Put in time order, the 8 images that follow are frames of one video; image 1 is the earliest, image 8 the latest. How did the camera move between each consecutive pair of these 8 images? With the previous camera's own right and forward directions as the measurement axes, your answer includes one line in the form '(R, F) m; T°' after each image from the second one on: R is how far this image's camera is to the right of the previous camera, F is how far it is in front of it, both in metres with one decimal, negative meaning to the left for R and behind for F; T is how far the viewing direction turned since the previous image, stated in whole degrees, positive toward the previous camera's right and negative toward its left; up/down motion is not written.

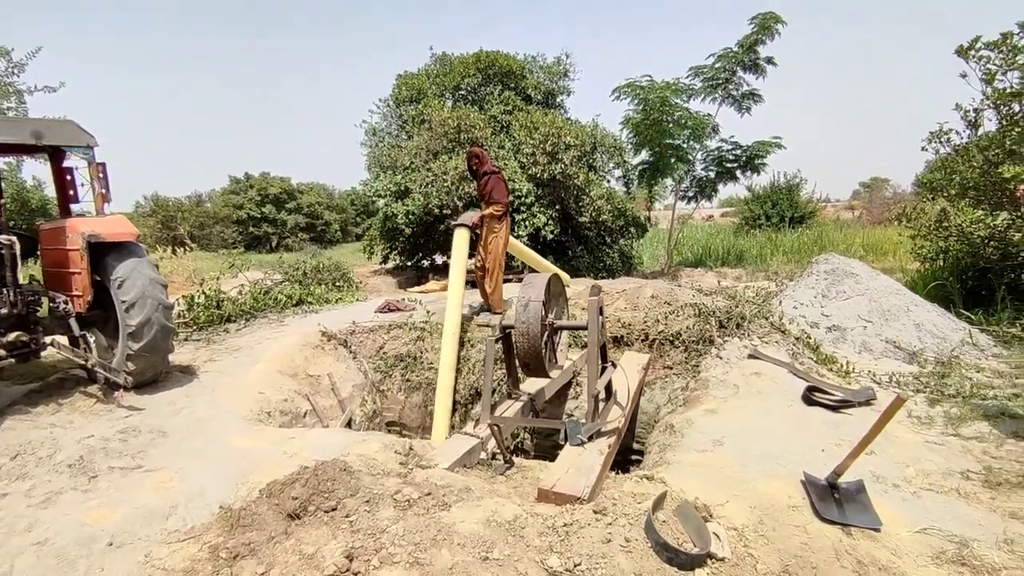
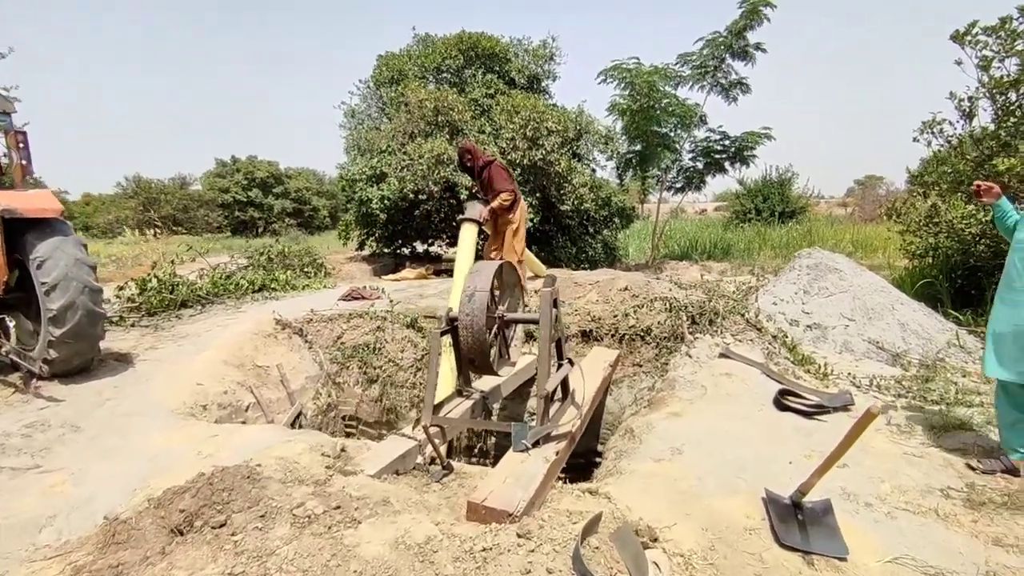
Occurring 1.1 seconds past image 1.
(+0.3, +0.4) m; +1°
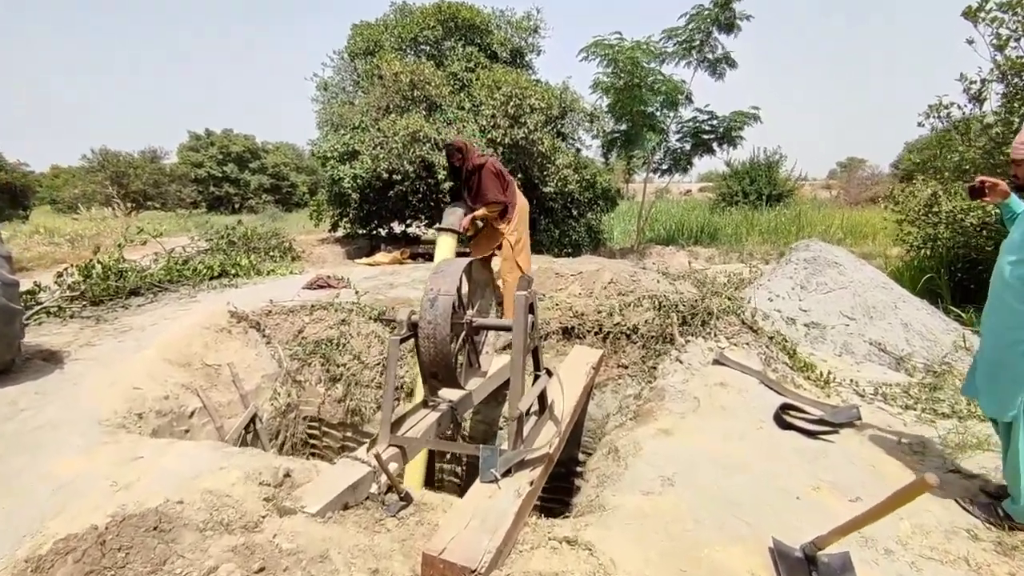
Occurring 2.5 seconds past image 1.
(+0.1, +0.5) m; +2°
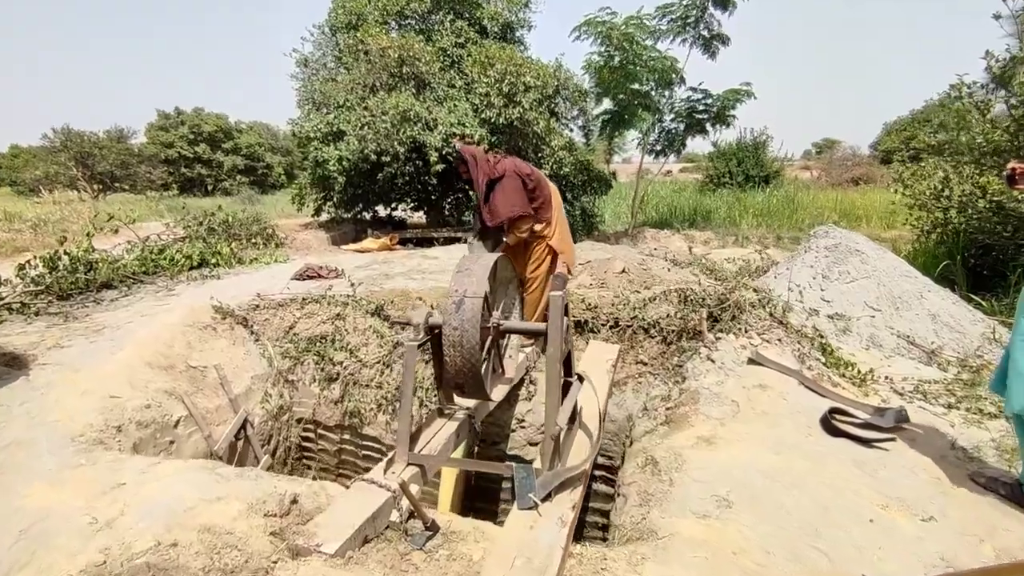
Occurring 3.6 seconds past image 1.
(-0.3, +0.4) m; +2°
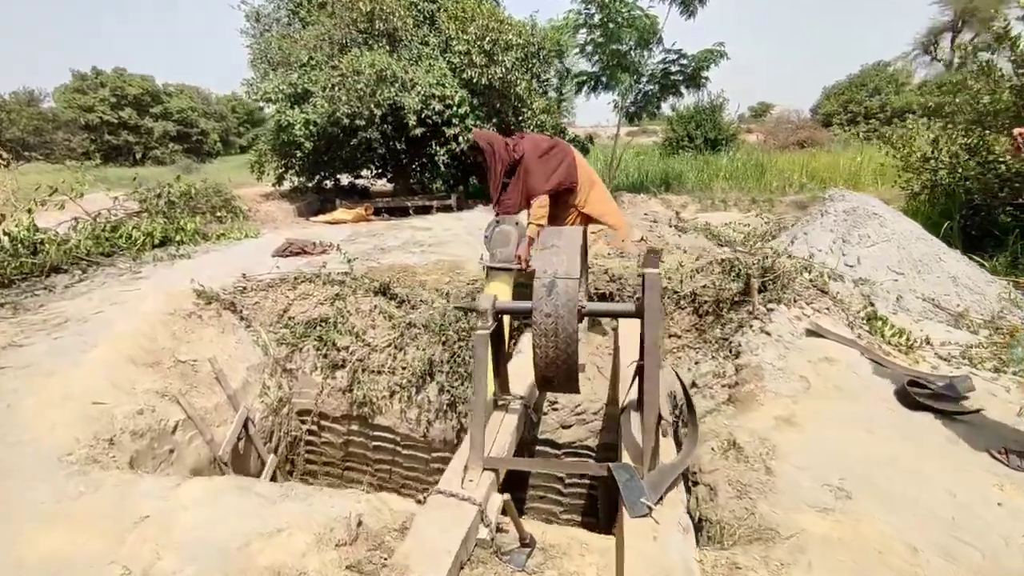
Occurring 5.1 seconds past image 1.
(-0.7, +0.4) m; +5°
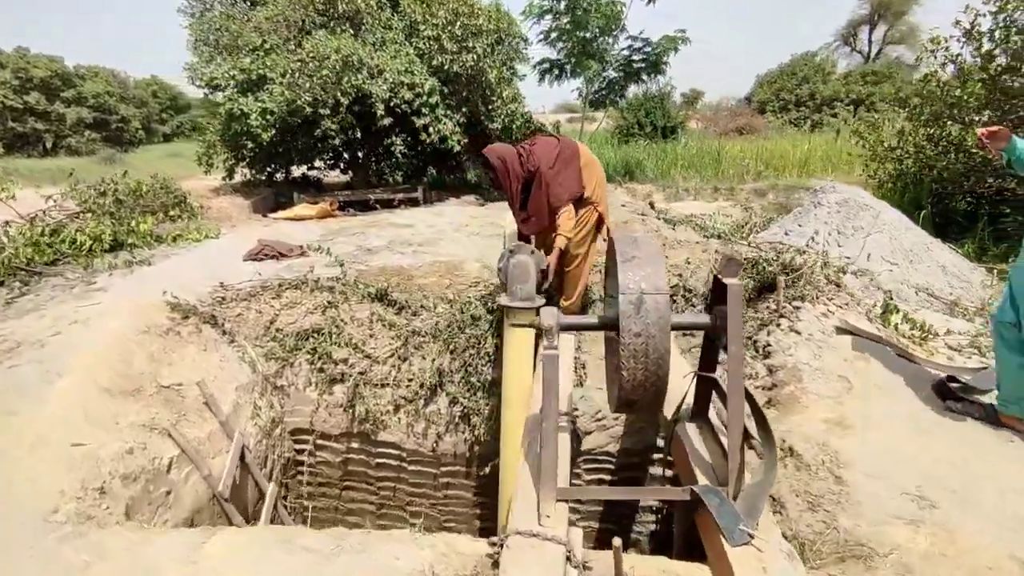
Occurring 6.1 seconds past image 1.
(-0.6, +0.3) m; +6°
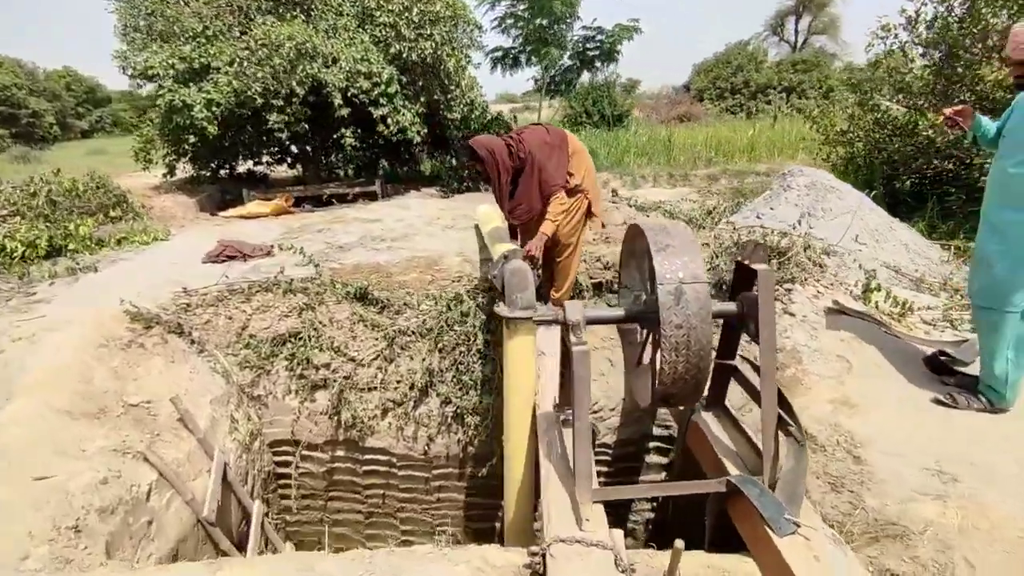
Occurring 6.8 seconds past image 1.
(-0.3, +0.2) m; +5°
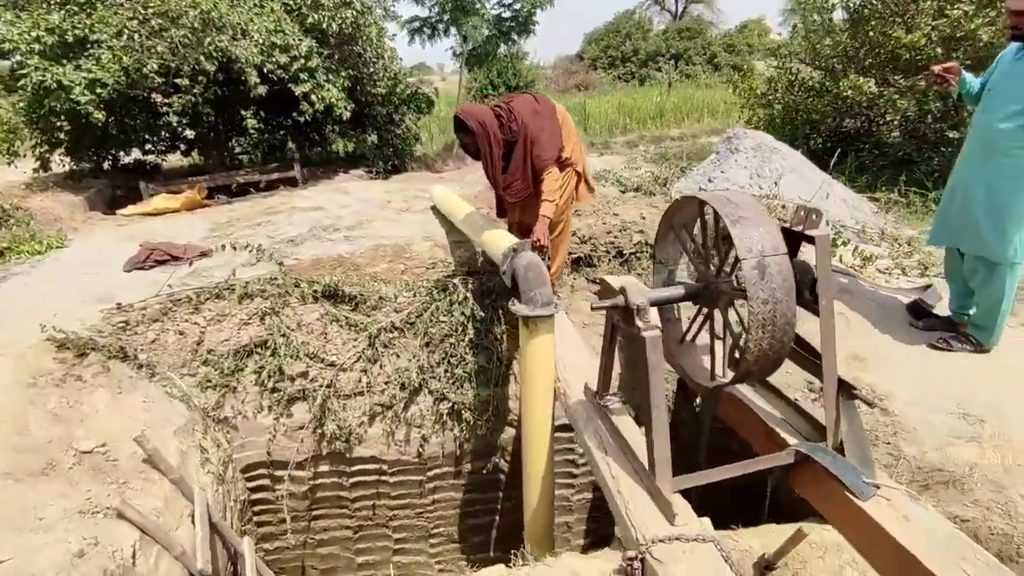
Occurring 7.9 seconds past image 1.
(-0.6, +0.3) m; +9°
